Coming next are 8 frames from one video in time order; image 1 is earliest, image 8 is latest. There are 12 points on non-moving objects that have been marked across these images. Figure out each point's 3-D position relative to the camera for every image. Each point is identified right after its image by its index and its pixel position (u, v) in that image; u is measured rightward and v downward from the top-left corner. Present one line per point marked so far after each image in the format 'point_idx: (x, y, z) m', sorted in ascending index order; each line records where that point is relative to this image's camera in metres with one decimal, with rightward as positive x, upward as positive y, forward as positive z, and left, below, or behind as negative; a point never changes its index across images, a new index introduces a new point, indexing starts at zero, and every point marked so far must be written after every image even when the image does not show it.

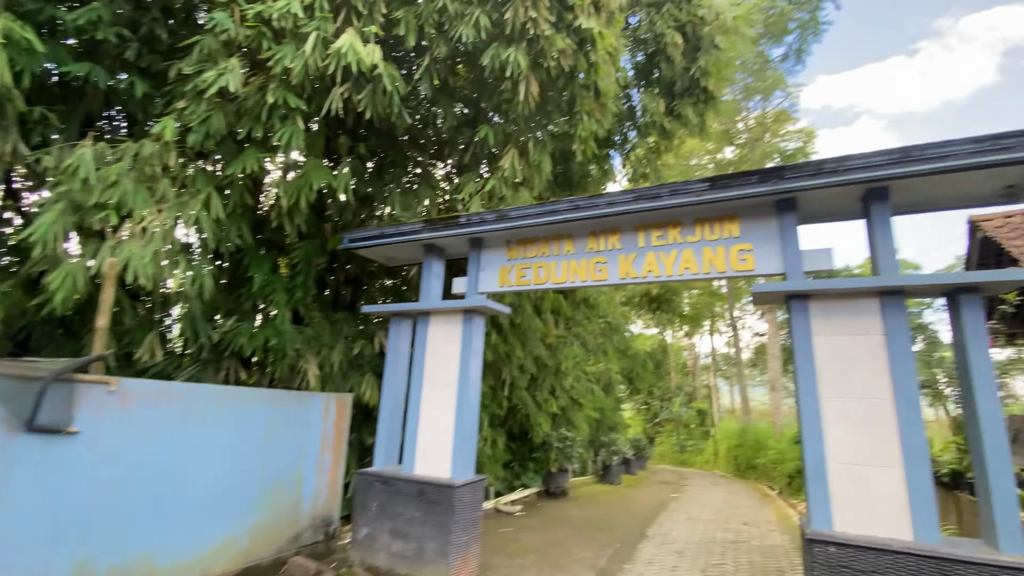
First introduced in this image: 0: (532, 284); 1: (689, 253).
0: (+0.2, 0.0, +3.9) m
1: (+1.3, +0.3, +3.4) m
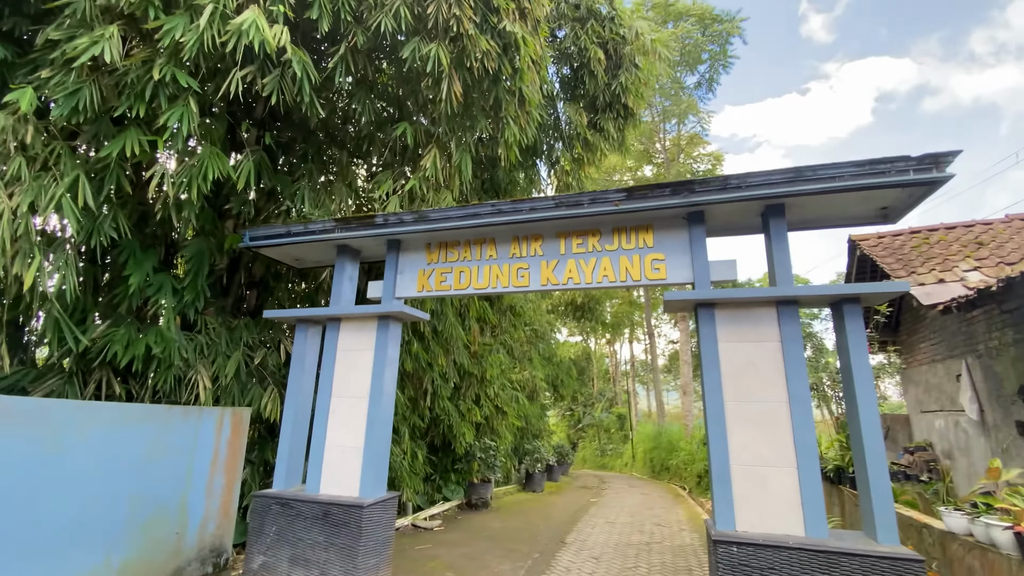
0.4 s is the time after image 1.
0: (-0.5, 0.0, +3.8) m
1: (+0.7, +0.2, +3.4) m
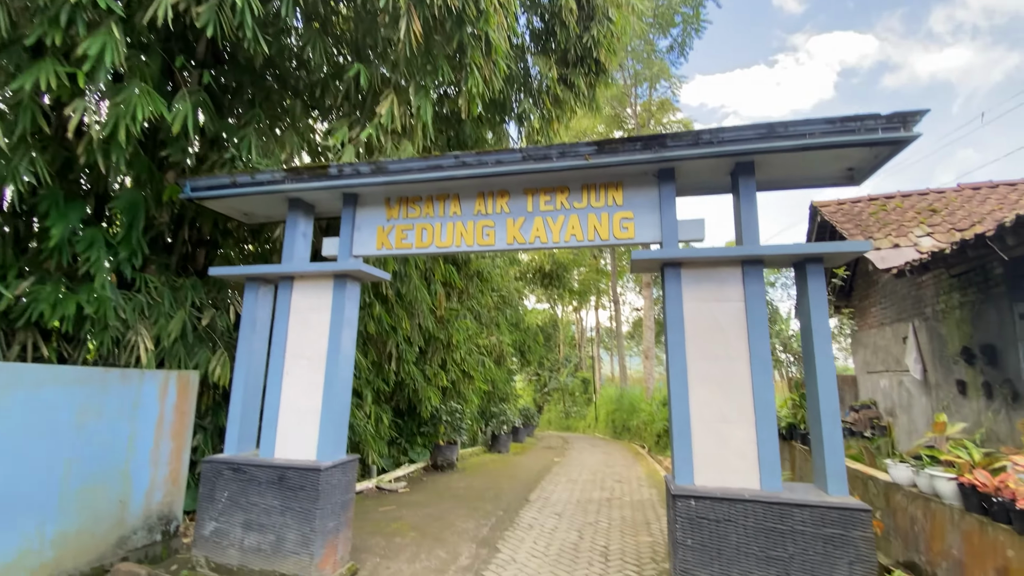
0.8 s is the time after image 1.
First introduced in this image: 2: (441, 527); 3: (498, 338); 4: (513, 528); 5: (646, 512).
0: (-0.8, +0.3, +3.6) m
1: (+0.4, +0.5, +3.3) m
2: (-0.7, -2.5, +4.8) m
3: (-0.4, -1.3, +11.8) m
4: (0.0, -2.5, +4.9) m
5: (+1.6, -2.7, +5.8) m
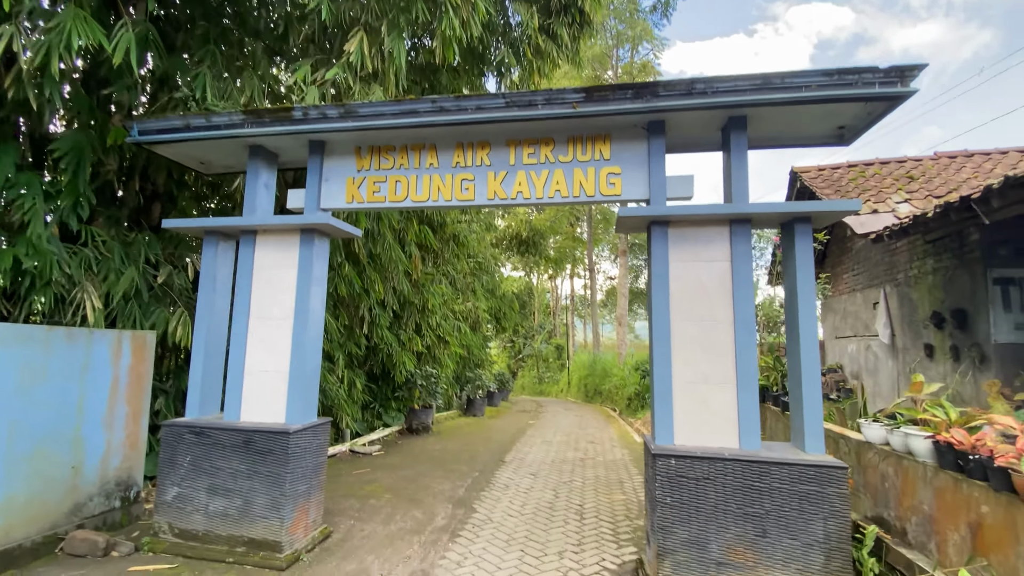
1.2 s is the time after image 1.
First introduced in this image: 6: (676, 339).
0: (-0.9, +0.6, +3.4) m
1: (+0.3, +0.8, +3.1) m
2: (-1.0, -2.1, +4.8) m
3: (-1.0, -0.4, +11.6) m
4: (-0.2, -2.1, +4.9) m
5: (+1.3, -2.3, +5.9) m
6: (+1.0, -0.3, +2.9) m
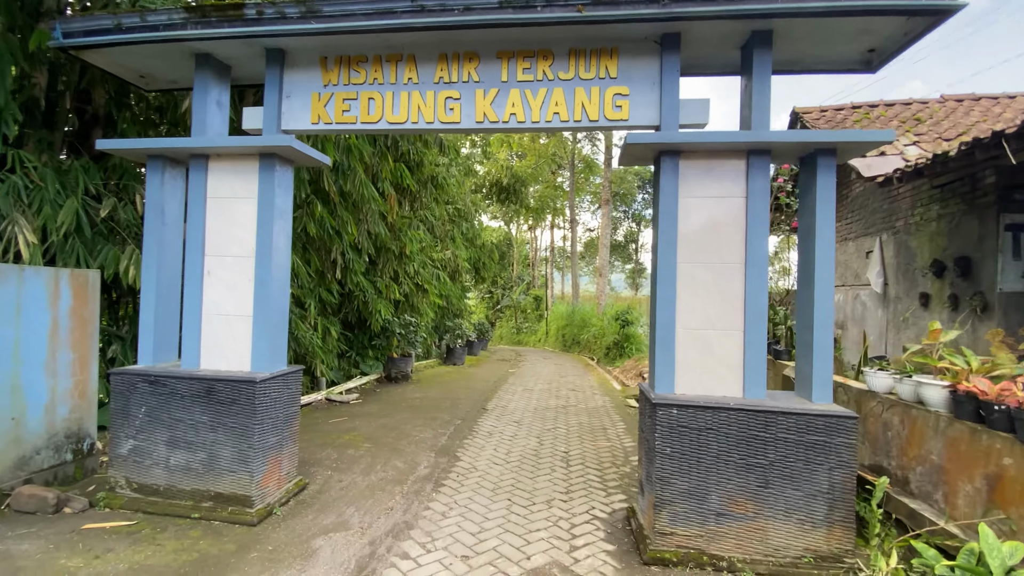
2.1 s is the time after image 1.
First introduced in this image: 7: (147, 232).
0: (-1.0, +1.0, +2.9) m
1: (+0.3, +1.2, +2.8) m
2: (-1.1, -1.5, +4.6) m
3: (-1.4, +0.9, +11.3) m
4: (-0.4, -1.5, +4.8) m
5: (+1.1, -1.6, +5.8) m
6: (+1.0, 0.0, +2.7) m
7: (-2.4, +0.4, +3.1) m
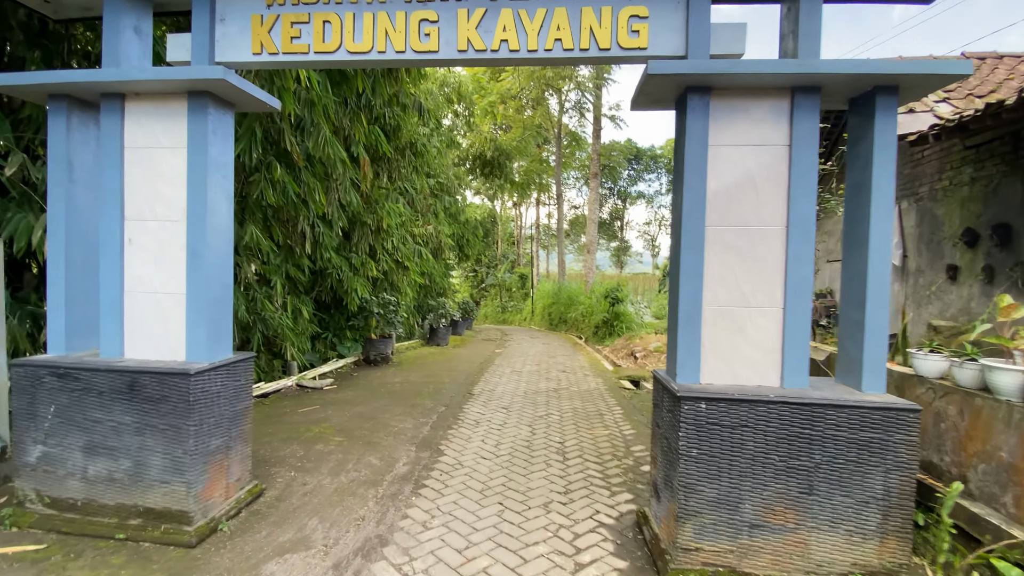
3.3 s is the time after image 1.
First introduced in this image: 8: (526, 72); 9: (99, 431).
0: (-1.0, +1.2, +2.4) m
1: (+0.2, +1.3, +2.2) m
2: (-1.2, -1.3, +4.2) m
3: (-1.8, +1.4, +10.7) m
4: (-0.5, -1.3, +4.4) m
5: (+1.0, -1.3, +5.4) m
6: (+0.9, +0.2, +2.2) m
7: (-2.5, +0.5, +2.5) m
8: (+0.4, +6.5, +14.1) m
9: (-2.1, -0.7, +2.4) m
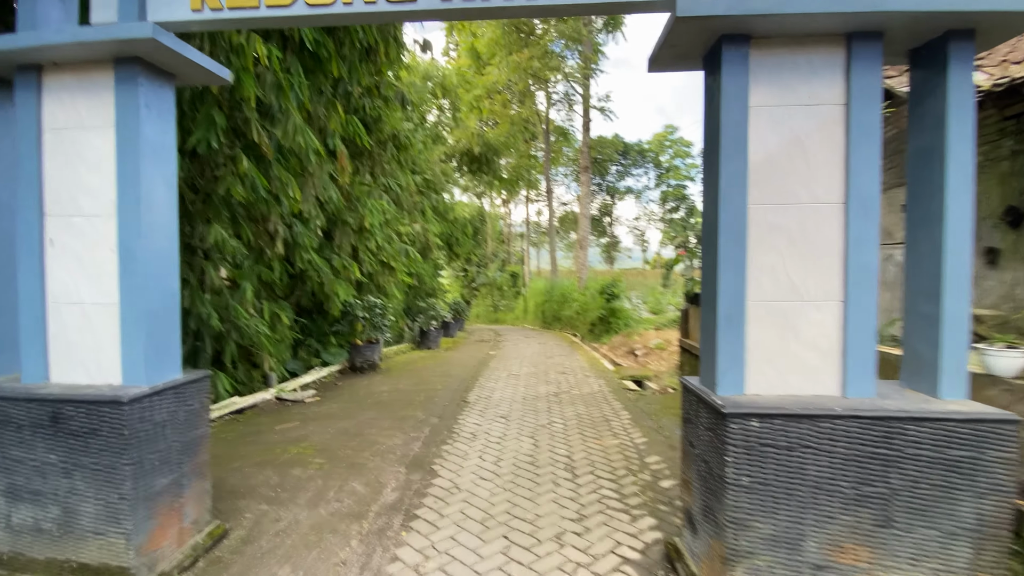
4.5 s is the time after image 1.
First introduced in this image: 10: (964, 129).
0: (-1.0, +1.2, +1.9) m
1: (+0.2, +1.3, +1.8) m
2: (-1.2, -1.3, +3.8) m
3: (-2.0, +1.4, +10.2) m
4: (-0.5, -1.3, +4.0) m
5: (+1.0, -1.3, +5.1) m
6: (+0.9, +0.2, +1.8) m
7: (-2.5, +0.5, +2.1) m
8: (0.0, +6.5, +13.7) m
9: (-2.1, -0.8, +2.0) m
10: (+1.7, +0.6, +1.8) m
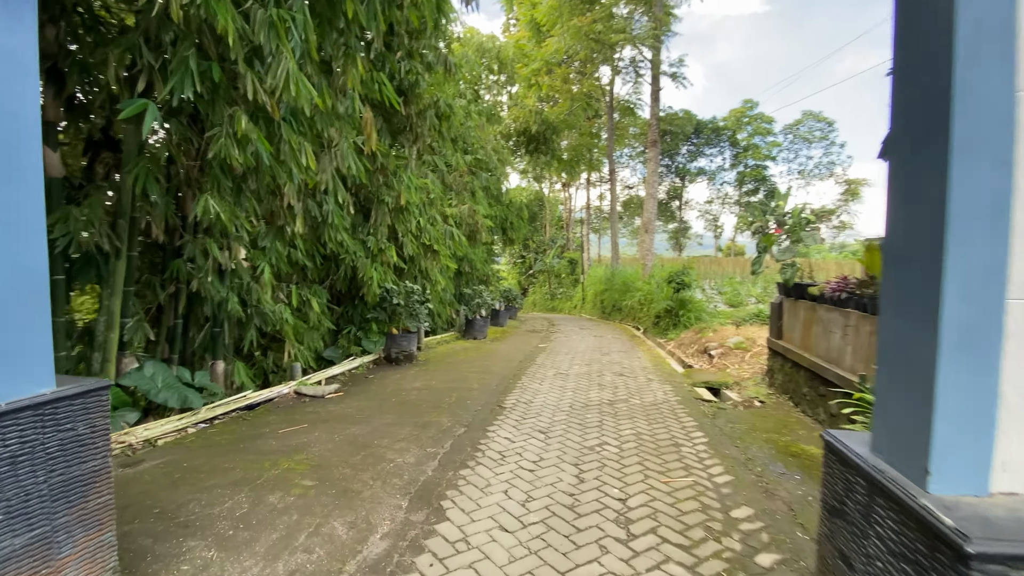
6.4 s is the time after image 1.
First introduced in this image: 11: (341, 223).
0: (-1.0, +1.2, +1.2) m
1: (+0.2, +1.4, +0.9) m
2: (-1.0, -1.2, +3.1) m
3: (-0.8, +1.7, +9.5) m
4: (-0.3, -1.2, +3.2) m
5: (+1.4, -1.2, +4.1) m
6: (+0.9, +0.2, +0.8) m
7: (-2.4, +0.6, +1.5) m
8: (+1.6, +6.9, +12.5) m
9: (-2.1, -0.7, +1.4) m
10: (+1.7, +0.6, +0.7) m
11: (-1.9, +0.7, +5.0) m
